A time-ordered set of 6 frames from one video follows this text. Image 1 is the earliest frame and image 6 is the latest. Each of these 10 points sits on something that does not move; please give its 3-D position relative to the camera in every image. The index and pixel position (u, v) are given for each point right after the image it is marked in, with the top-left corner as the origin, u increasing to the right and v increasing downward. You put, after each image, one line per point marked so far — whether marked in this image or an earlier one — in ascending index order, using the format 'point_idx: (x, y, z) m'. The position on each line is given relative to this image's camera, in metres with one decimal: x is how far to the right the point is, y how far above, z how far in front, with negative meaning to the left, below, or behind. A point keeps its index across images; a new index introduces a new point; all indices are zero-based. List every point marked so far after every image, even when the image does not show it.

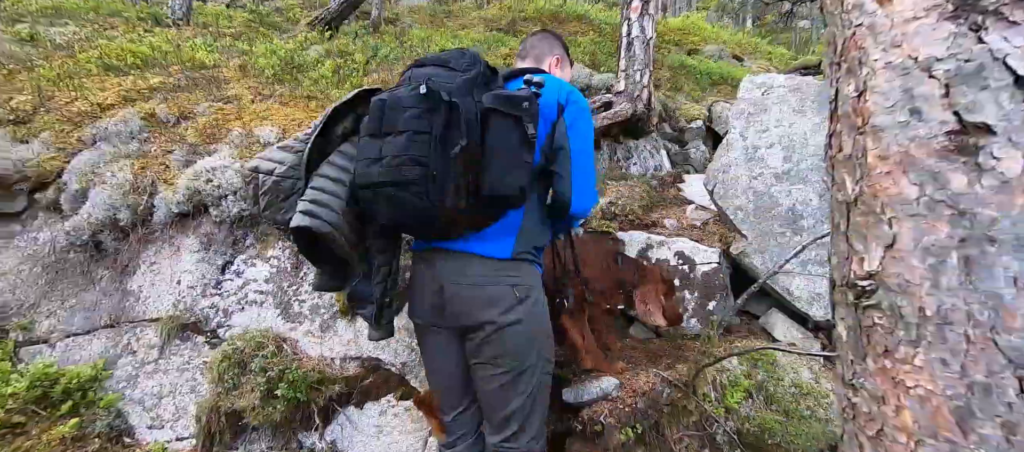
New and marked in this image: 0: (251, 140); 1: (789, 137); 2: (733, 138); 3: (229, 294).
0: (-2.4, +0.8, +3.5) m
1: (+2.1, +0.7, +2.9) m
2: (+1.8, +0.7, +3.2) m
3: (-2.1, -0.5, +2.9) m
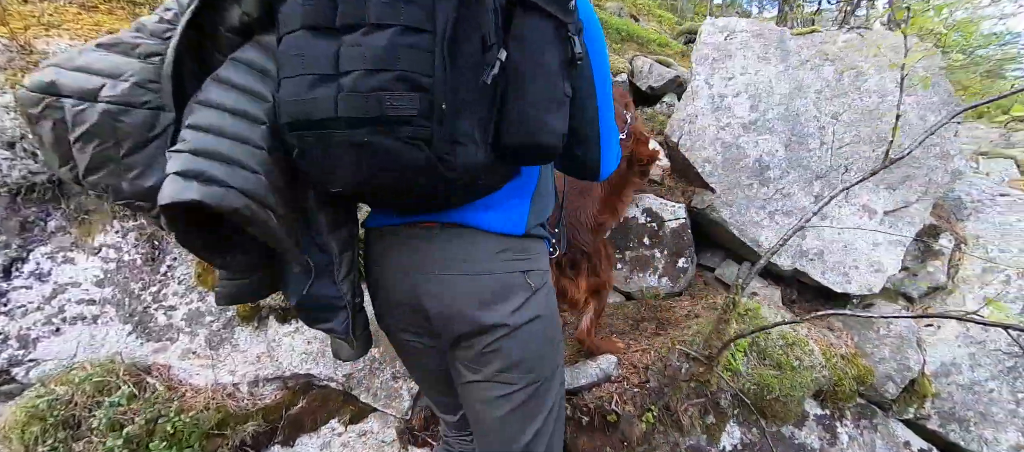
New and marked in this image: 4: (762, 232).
0: (-2.7, +1.0, +2.2) m
1: (+1.8, +1.0, +2.9) m
2: (+1.5, +1.1, +3.0) m
3: (-2.2, -0.4, +1.8) m
4: (+1.7, 0.0, +2.7) m
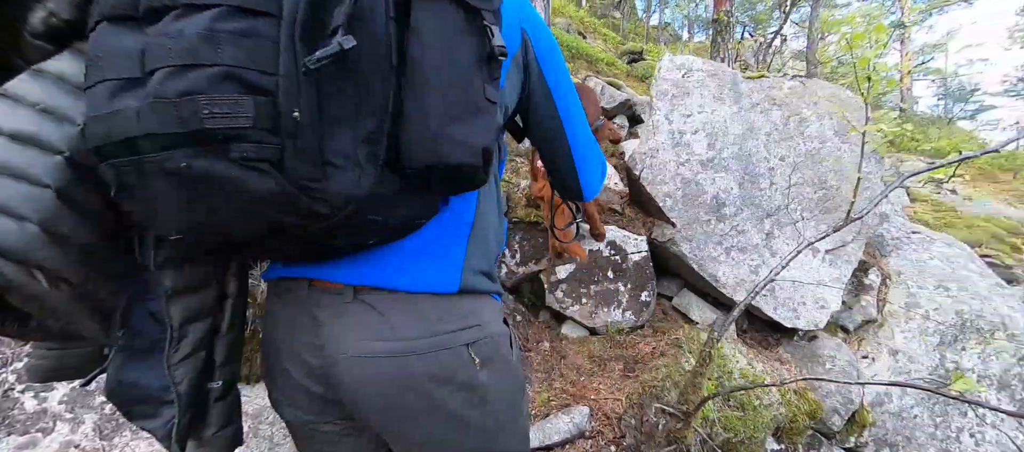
0: (-2.9, +0.7, +1.6) m
1: (+1.5, +0.8, +3.0) m
2: (+1.2, +0.8, +3.0) m
3: (-2.3, -0.6, +1.3) m
4: (+1.5, -0.3, +2.7) m
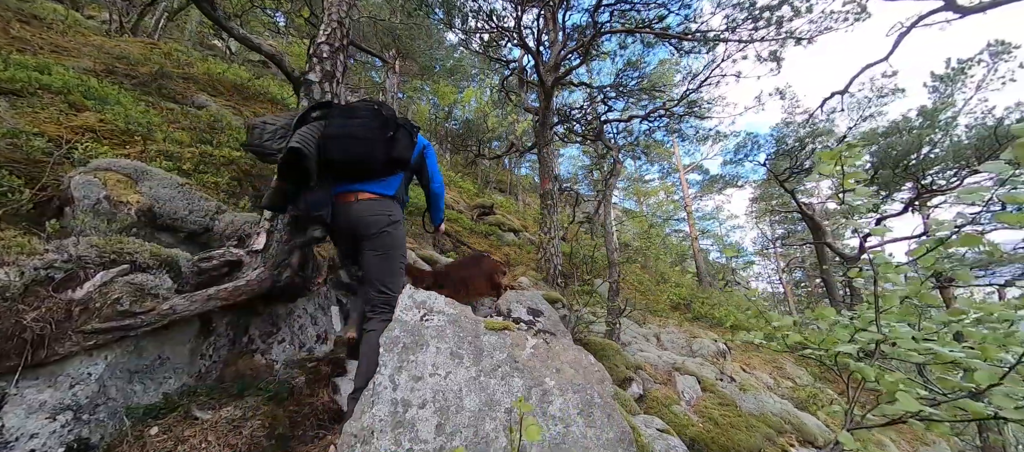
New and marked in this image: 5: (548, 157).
0: (-4.2, -0.3, -0.3) m
1: (-0.4, -1.0, +2.3) m
2: (-0.8, -0.9, +2.2) m
3: (-3.5, -1.5, -0.9) m
4: (-0.4, -1.9, +1.7) m
5: (+0.9, +1.8, +9.8) m
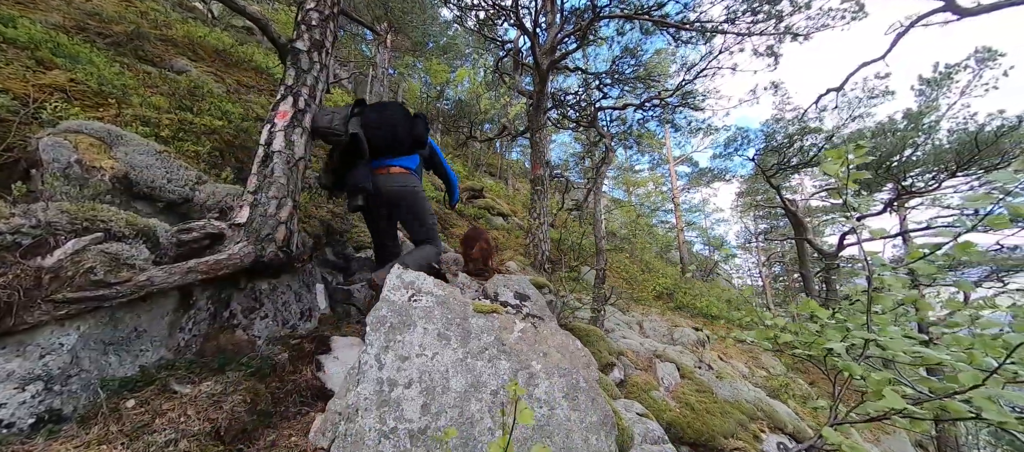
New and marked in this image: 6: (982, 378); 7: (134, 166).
0: (-4.1, -0.1, -0.4) m
1: (-0.5, -0.9, +2.2) m
2: (-0.8, -0.8, +2.2) m
3: (-3.5, -1.4, -0.9) m
4: (-0.5, -1.8, +1.7) m
5: (+0.7, +2.1, +9.7) m
6: (+2.4, -0.8, +2.0) m
7: (-3.1, +0.5, +3.2) m
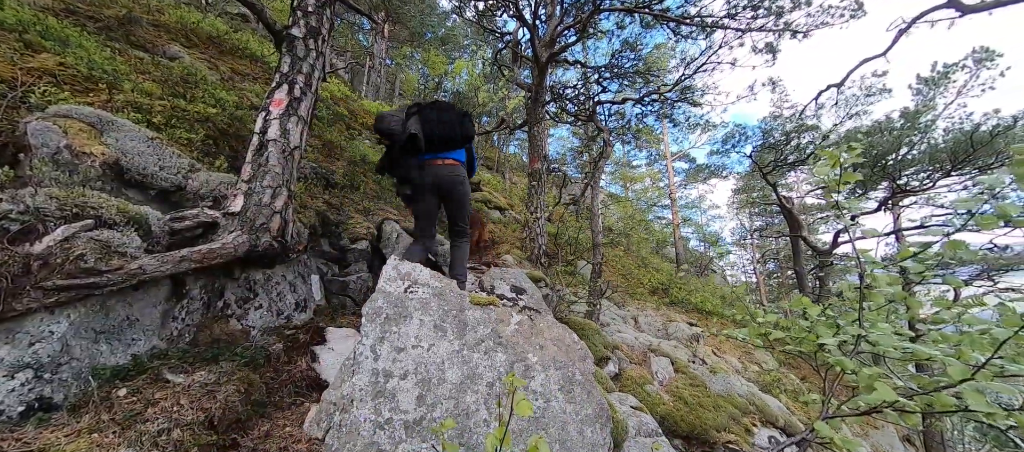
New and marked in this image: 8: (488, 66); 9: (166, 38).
0: (-4.1, -0.1, -0.5) m
1: (-0.5, -0.8, +2.2) m
2: (-0.9, -0.7, +2.2) m
3: (-3.5, -1.3, -1.0) m
4: (-0.5, -1.8, +1.7) m
5: (+0.7, +2.3, +9.7) m
6: (+2.3, -0.7, +2.0) m
7: (-3.1, +0.6, +3.1) m
8: (-0.8, +5.8, +13.8) m
9: (-7.1, +3.9, +7.9) m
